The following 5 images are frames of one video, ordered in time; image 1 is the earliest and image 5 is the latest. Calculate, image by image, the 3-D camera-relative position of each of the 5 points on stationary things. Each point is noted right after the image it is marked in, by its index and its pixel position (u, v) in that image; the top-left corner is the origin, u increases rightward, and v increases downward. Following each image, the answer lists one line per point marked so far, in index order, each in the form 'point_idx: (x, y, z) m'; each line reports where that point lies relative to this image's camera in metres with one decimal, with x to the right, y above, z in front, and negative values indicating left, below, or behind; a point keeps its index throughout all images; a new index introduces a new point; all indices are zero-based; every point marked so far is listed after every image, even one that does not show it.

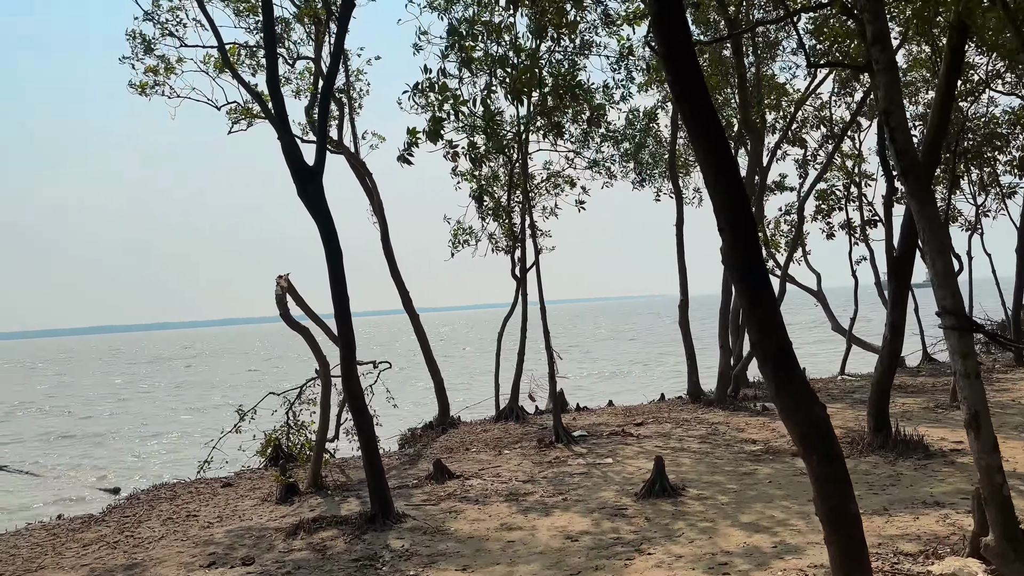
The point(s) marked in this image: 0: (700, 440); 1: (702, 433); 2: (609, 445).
0: (+2.3, -1.9, +9.9) m
1: (+2.4, -1.9, +10.2) m
2: (+1.2, -1.9, +9.8) m
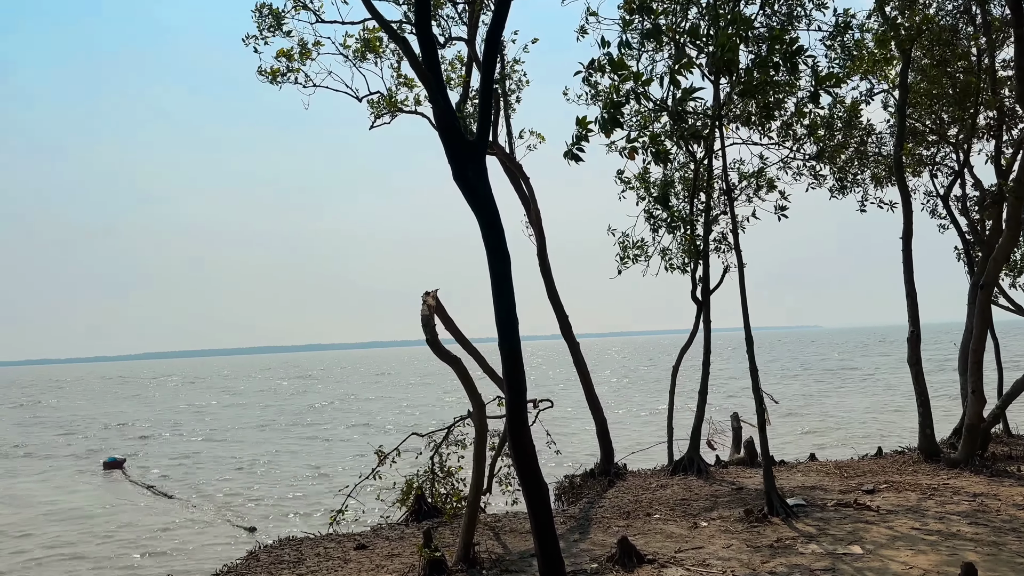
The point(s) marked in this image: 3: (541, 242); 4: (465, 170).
0: (+4.2, -2.2, +7.3) m
1: (+4.4, -2.1, +7.7) m
2: (+3.1, -2.2, +7.4) m
3: (+0.4, +0.6, +11.3) m
4: (-0.3, +0.7, +5.3) m
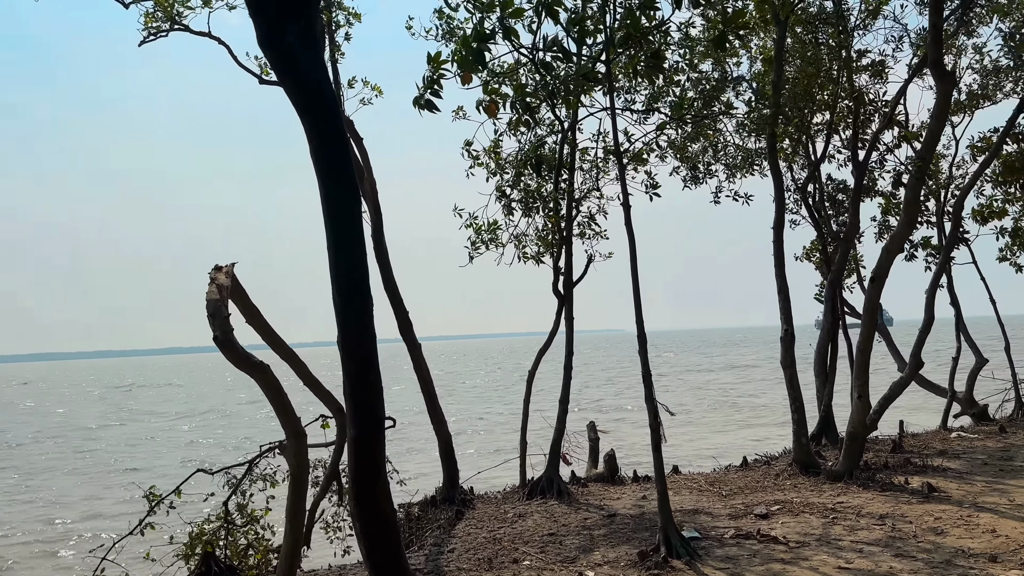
0: (+2.9, -2.1, +6.2) m
1: (+3.1, -2.1, +6.6) m
2: (+1.8, -2.1, +6.0) m
3: (-1.6, +0.8, +9.2) m
4: (-0.9, +0.8, +3.2) m
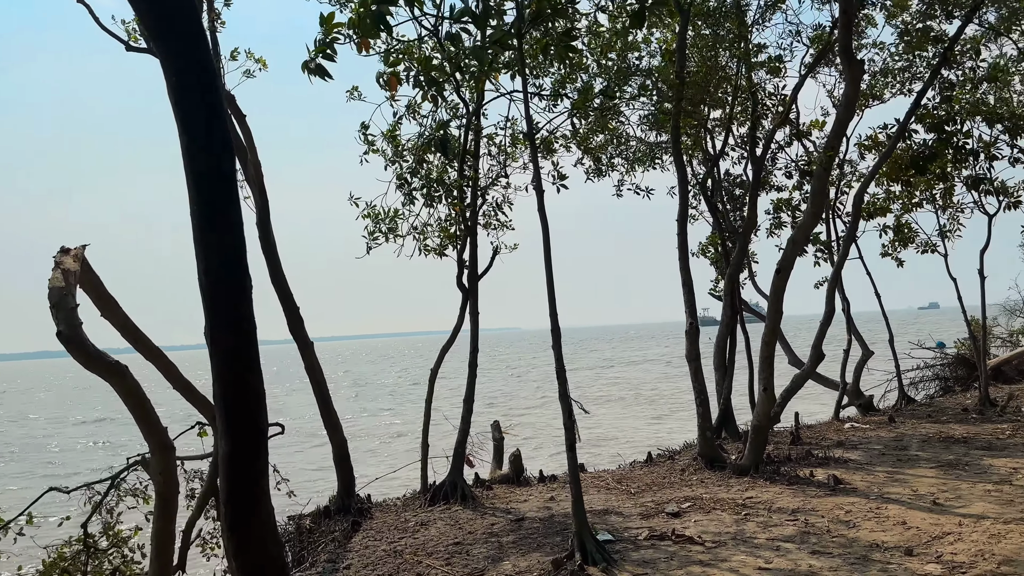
0: (+2.2, -2.0, +6.0) m
1: (+2.3, -2.0, +6.4) m
2: (+1.2, -2.0, +5.7) m
3: (-2.7, +0.8, +8.5) m
4: (-1.2, +0.9, +2.6) m
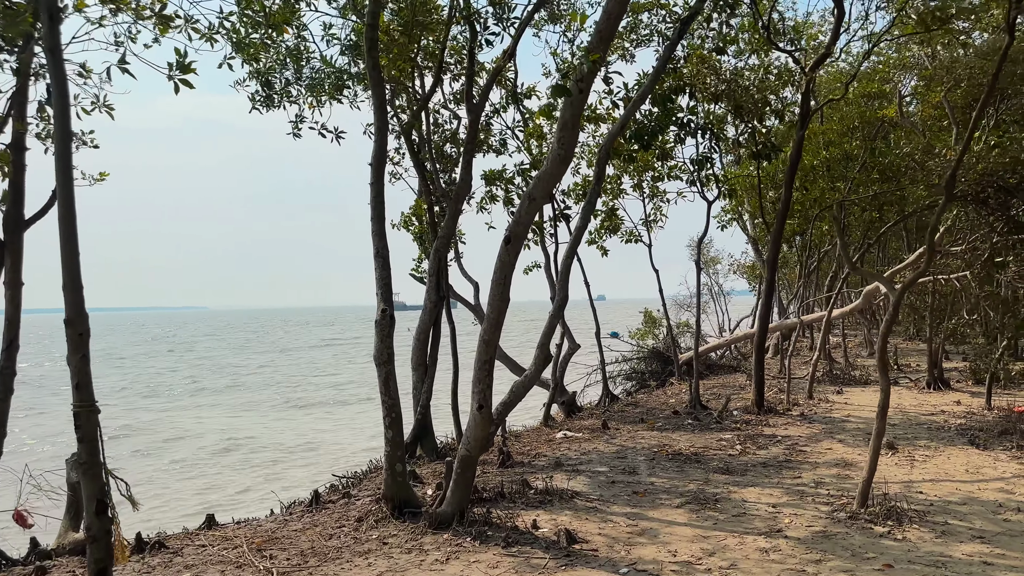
0: (+0.2, -1.9, +3.5) m
1: (+0.1, -1.8, +3.9) m
2: (-0.7, -1.8, +2.8) m
3: (-5.1, +1.2, +3.9) m
4: (-1.6, +1.1, -1.0) m
